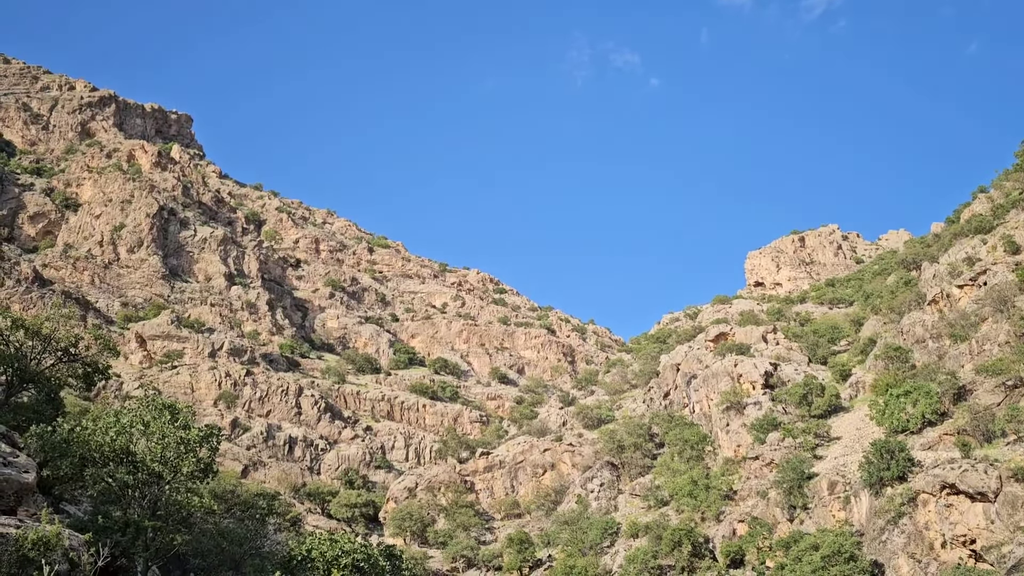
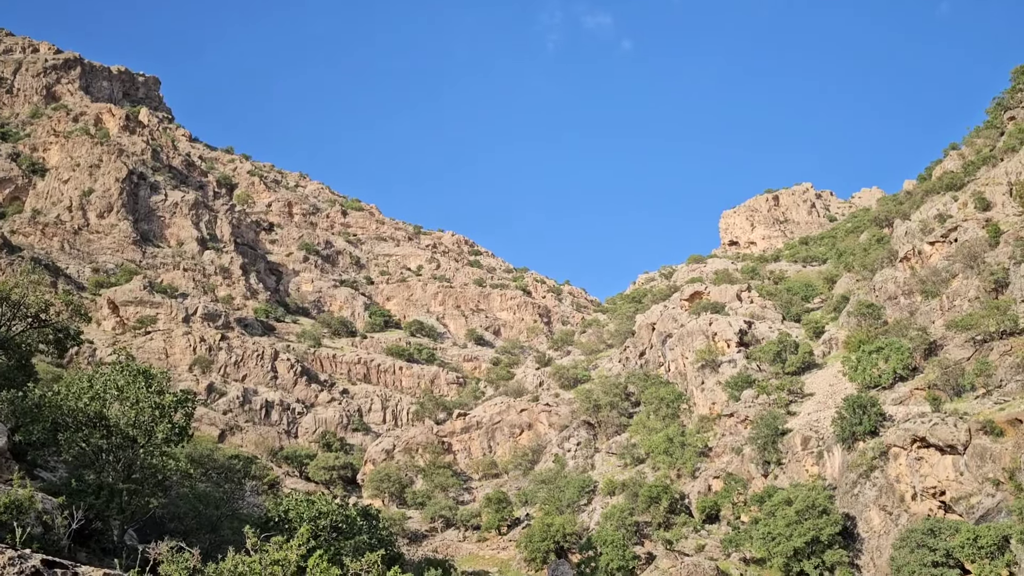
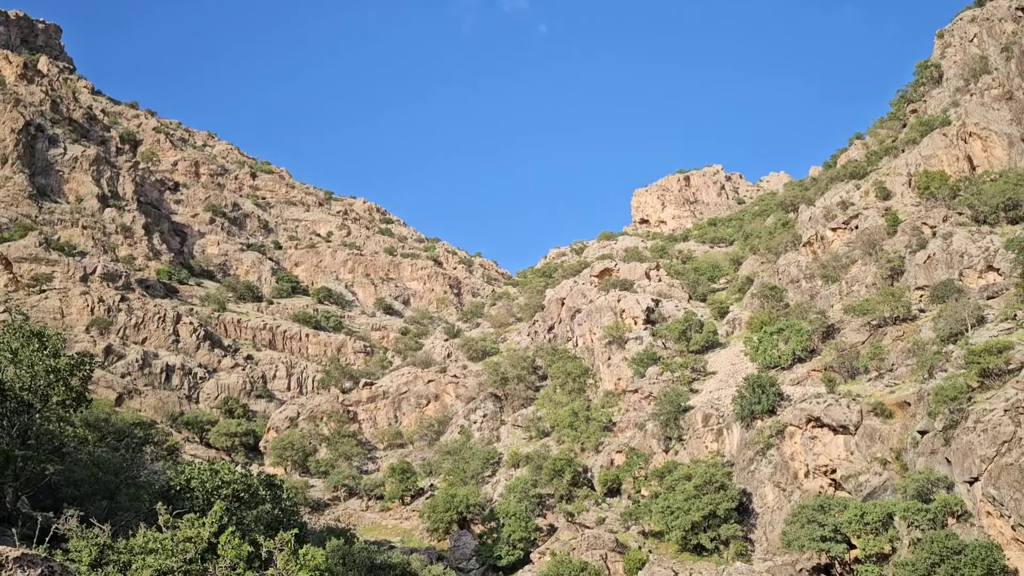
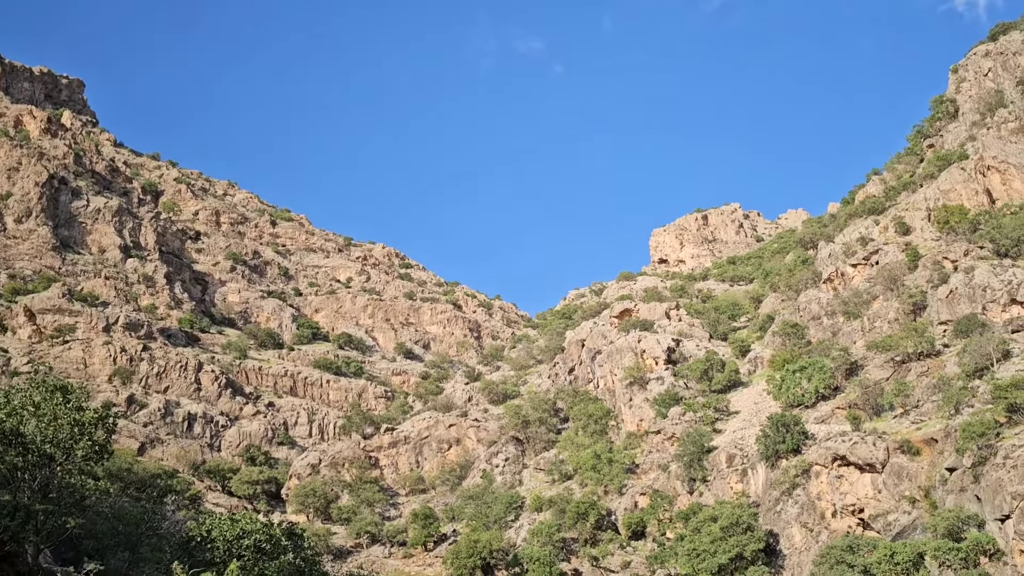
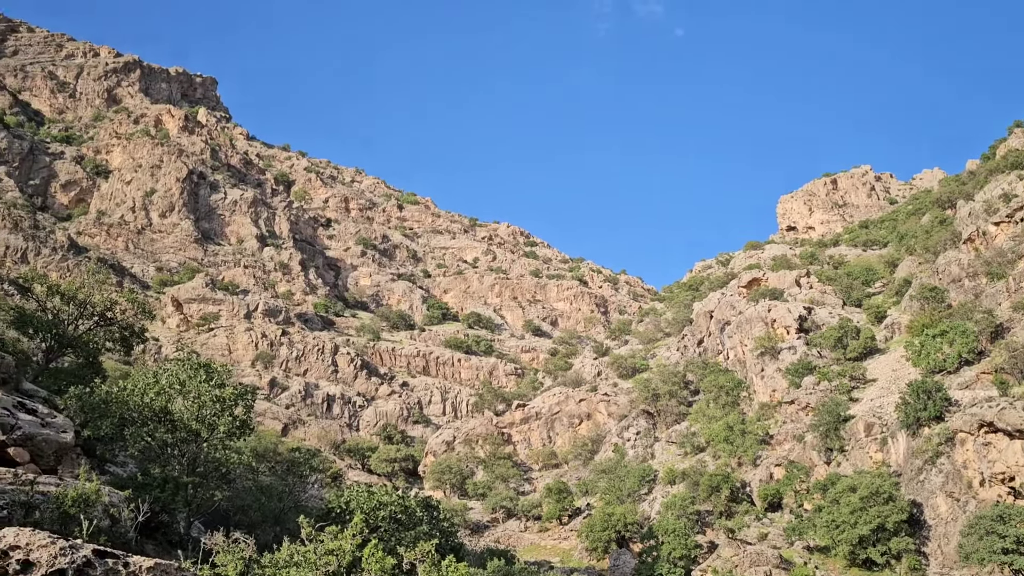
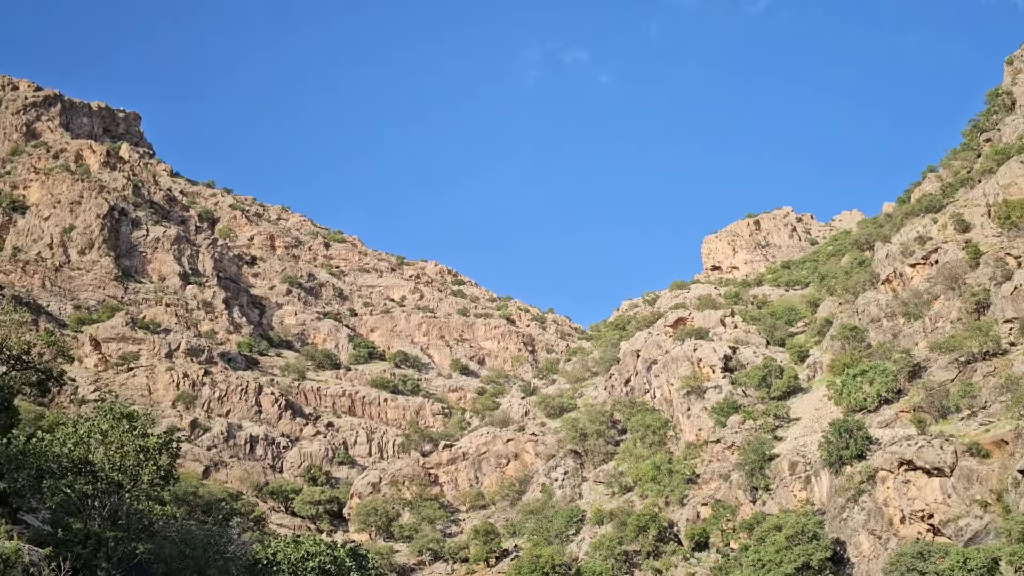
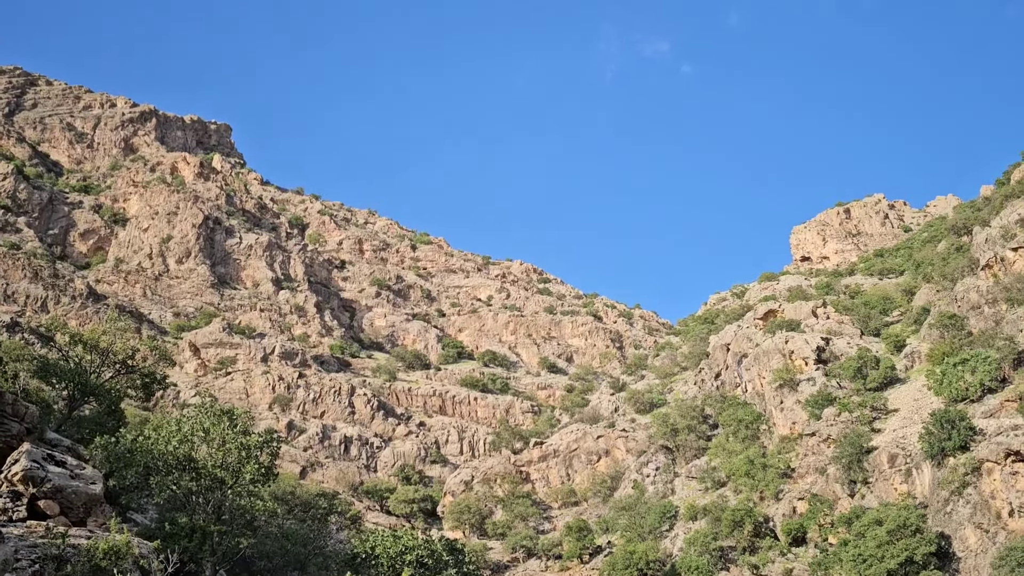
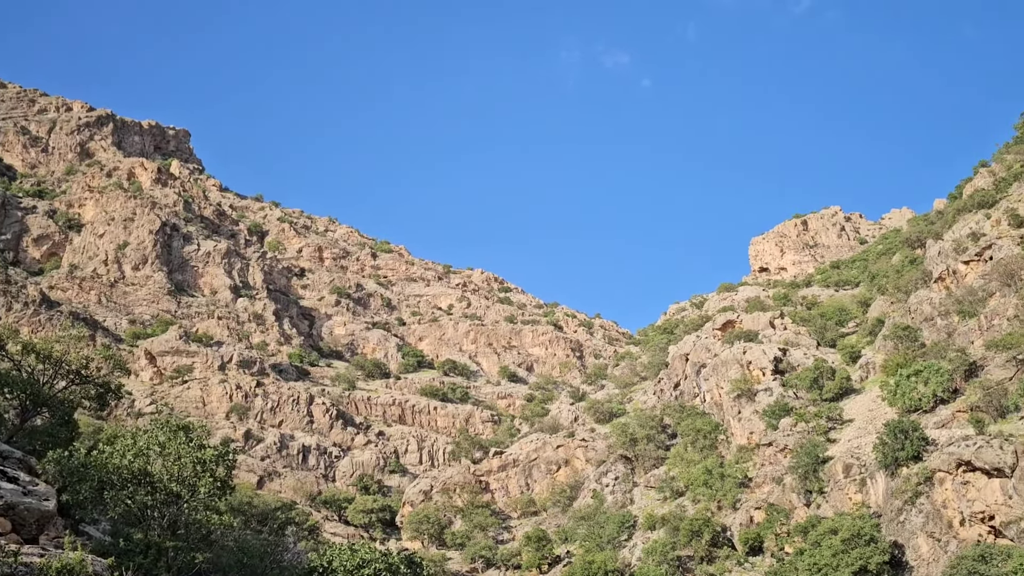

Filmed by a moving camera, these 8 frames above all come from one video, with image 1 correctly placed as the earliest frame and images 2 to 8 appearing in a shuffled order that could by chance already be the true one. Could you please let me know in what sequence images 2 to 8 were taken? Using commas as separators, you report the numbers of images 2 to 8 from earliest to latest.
2, 5, 7, 8, 6, 4, 3
